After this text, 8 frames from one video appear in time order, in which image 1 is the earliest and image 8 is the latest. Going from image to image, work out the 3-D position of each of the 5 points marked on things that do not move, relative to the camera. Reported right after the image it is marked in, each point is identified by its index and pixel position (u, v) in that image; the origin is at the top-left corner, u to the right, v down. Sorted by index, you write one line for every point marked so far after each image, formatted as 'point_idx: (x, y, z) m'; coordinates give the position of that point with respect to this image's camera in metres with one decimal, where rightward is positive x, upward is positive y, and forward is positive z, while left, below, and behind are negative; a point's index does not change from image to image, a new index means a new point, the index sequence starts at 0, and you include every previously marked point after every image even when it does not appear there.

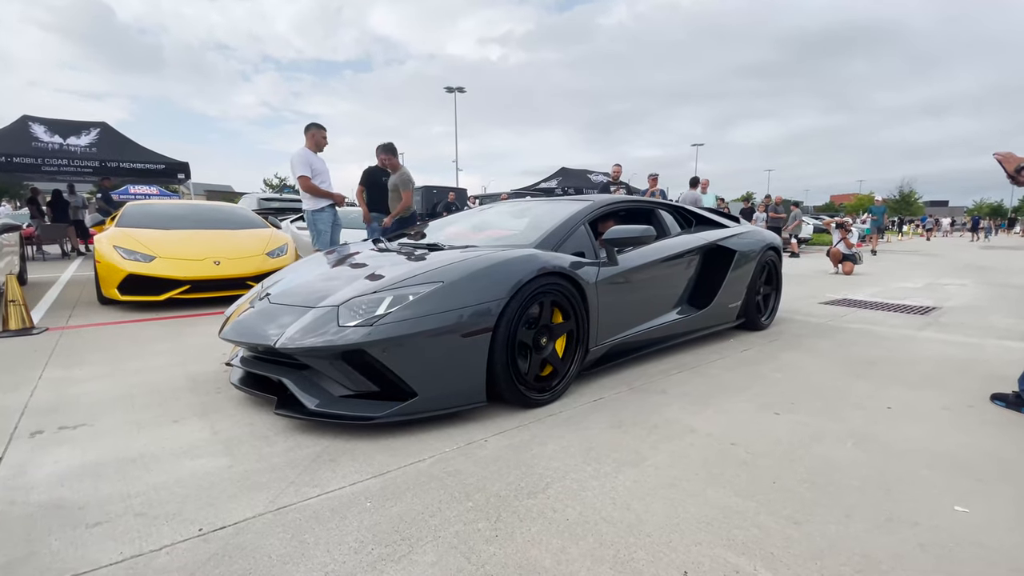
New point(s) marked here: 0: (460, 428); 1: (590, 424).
0: (-0.3, -0.7, +2.2) m
1: (+0.4, -0.7, +2.3) m
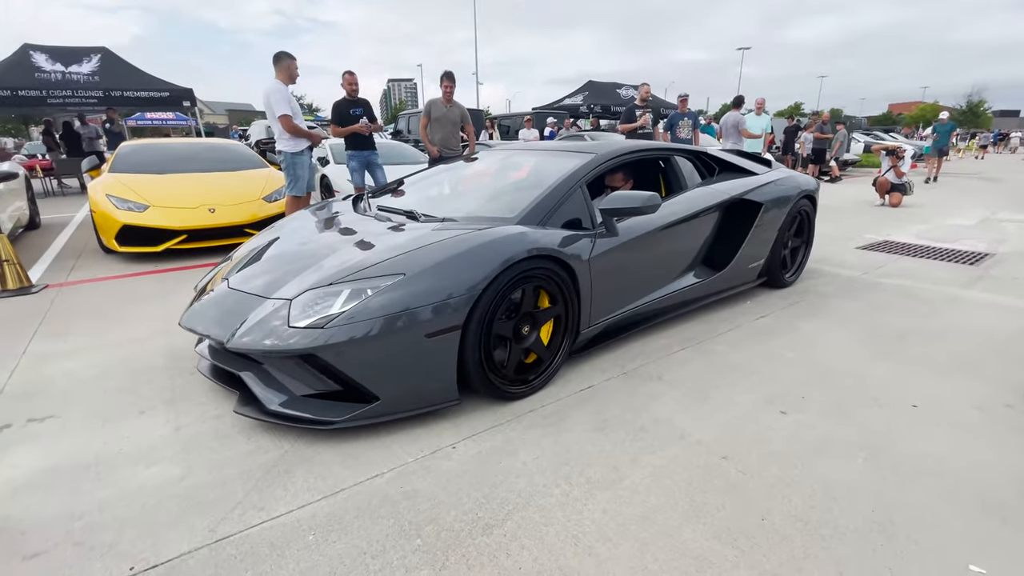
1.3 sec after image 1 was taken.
0: (-0.4, -0.6, +2.1) m
1: (+0.3, -0.6, +2.2) m
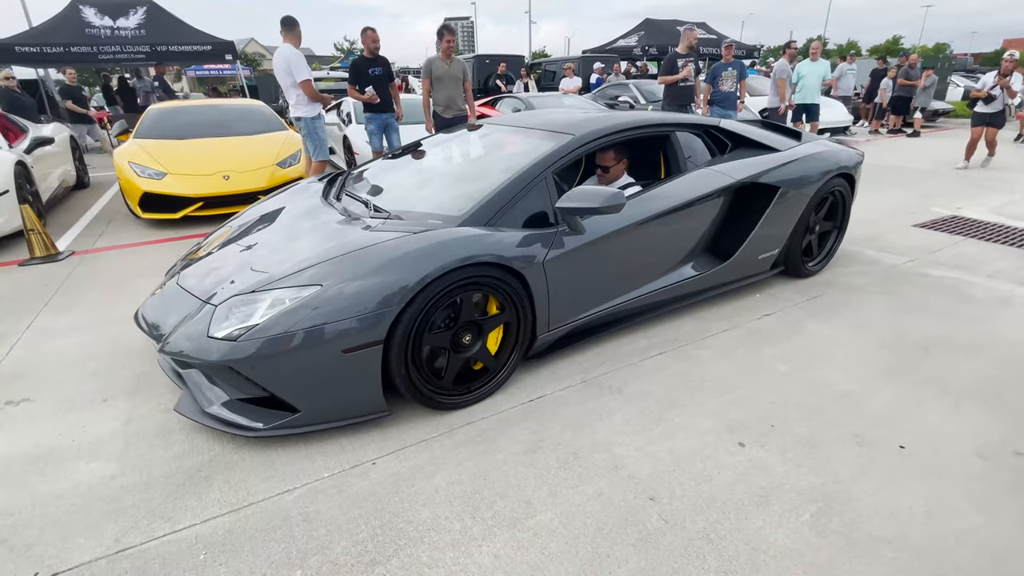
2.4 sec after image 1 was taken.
0: (-0.7, -0.7, +2.1) m
1: (0.0, -0.7, +2.1) m
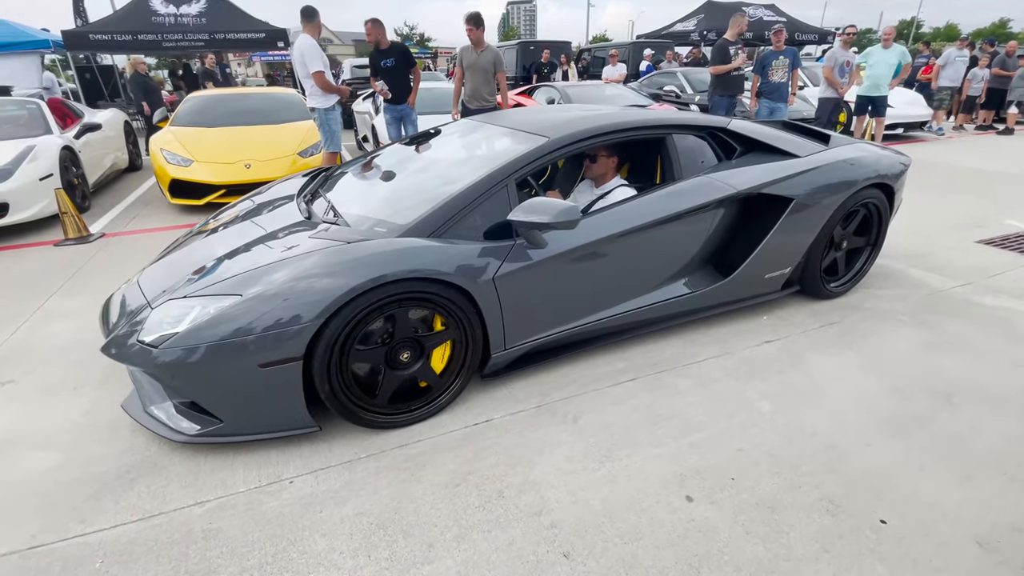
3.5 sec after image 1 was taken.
0: (-1.0, -0.7, +2.0) m
1: (-0.3, -0.7, +1.9) m
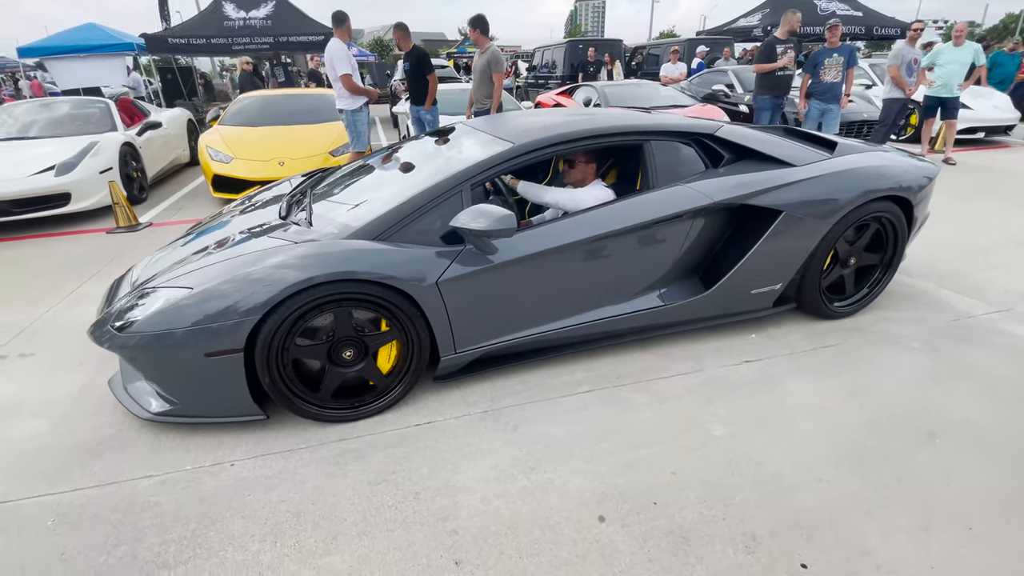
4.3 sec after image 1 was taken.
0: (-1.3, -0.7, +2.2) m
1: (-0.6, -0.7, +2.0) m
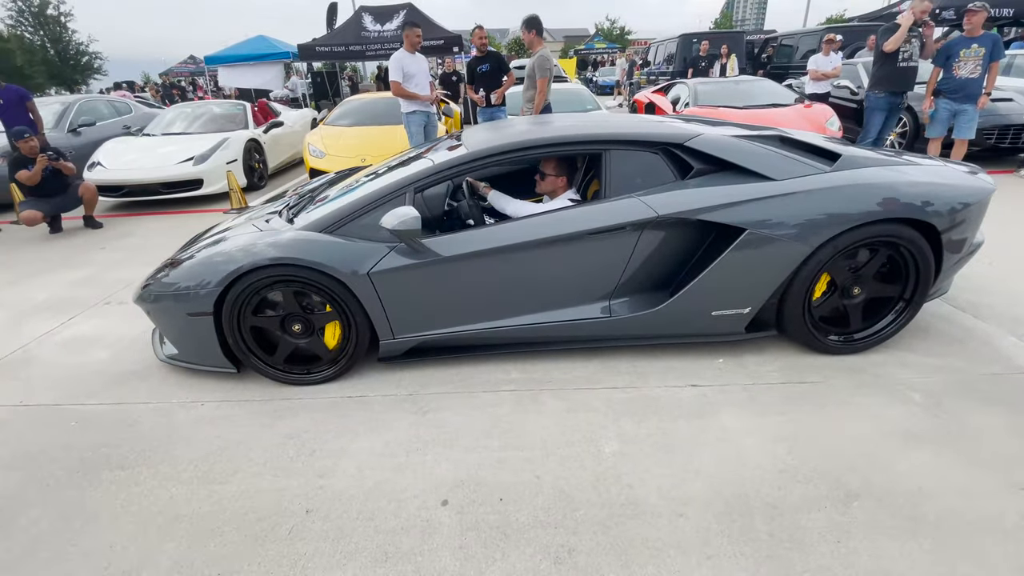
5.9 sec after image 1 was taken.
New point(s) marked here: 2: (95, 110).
0: (-1.7, -0.5, +2.7) m
1: (-1.1, -0.7, +2.4) m
2: (-6.9, +2.9, +7.9) m
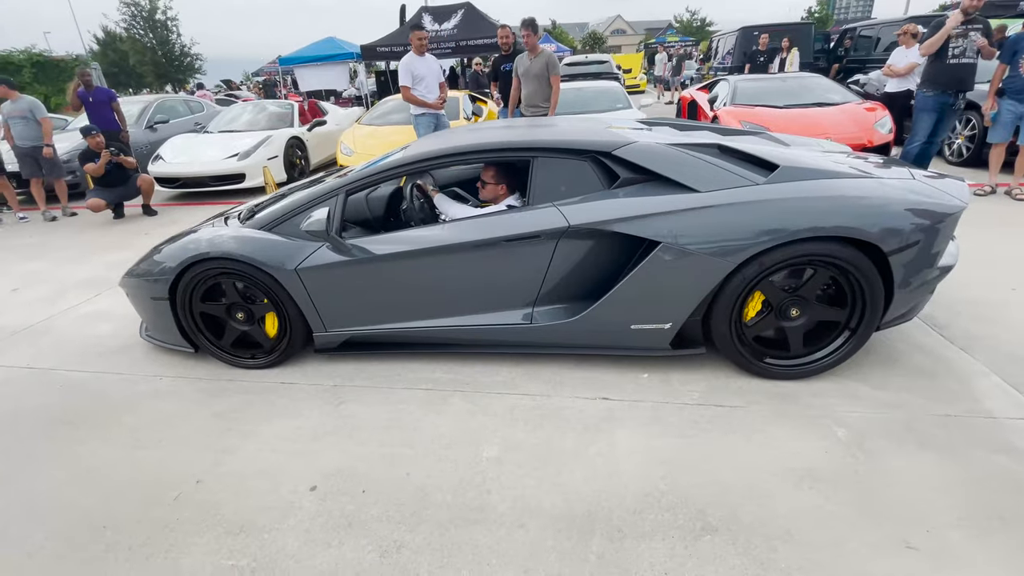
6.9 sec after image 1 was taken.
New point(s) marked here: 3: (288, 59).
0: (-2.1, -0.5, +3.0) m
1: (-1.6, -0.6, +2.6) m
2: (-6.3, +3.3, +8.9) m
3: (-6.9, +7.0, +14.7) m
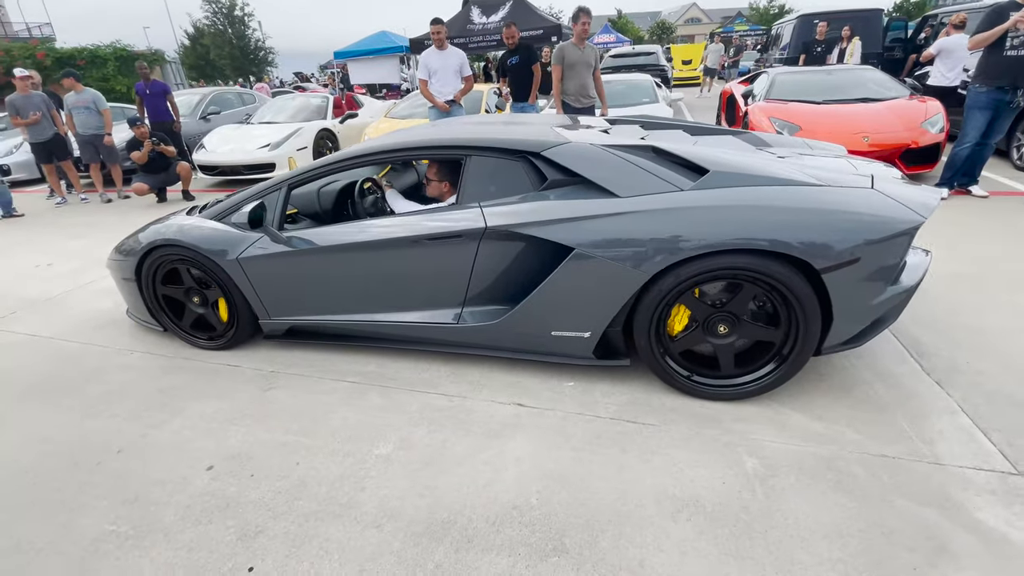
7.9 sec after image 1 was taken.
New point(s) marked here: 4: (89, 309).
0: (-2.5, -0.3, +3.3) m
1: (-2.0, -0.5, +2.8) m
2: (-5.7, +3.7, +9.5) m
3: (-5.4, +7.5, +15.3) m
4: (-3.3, -0.2, +3.8) m
